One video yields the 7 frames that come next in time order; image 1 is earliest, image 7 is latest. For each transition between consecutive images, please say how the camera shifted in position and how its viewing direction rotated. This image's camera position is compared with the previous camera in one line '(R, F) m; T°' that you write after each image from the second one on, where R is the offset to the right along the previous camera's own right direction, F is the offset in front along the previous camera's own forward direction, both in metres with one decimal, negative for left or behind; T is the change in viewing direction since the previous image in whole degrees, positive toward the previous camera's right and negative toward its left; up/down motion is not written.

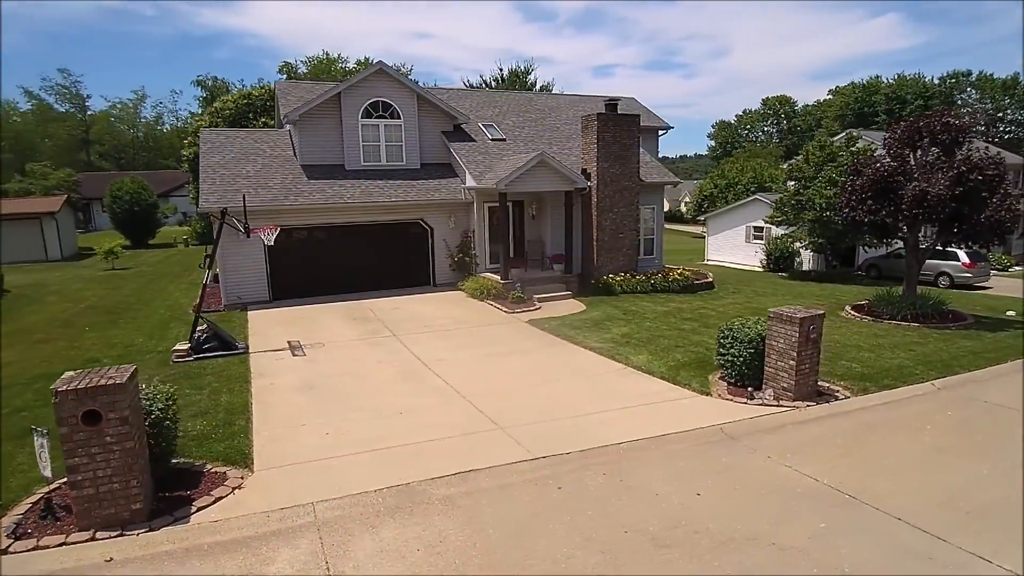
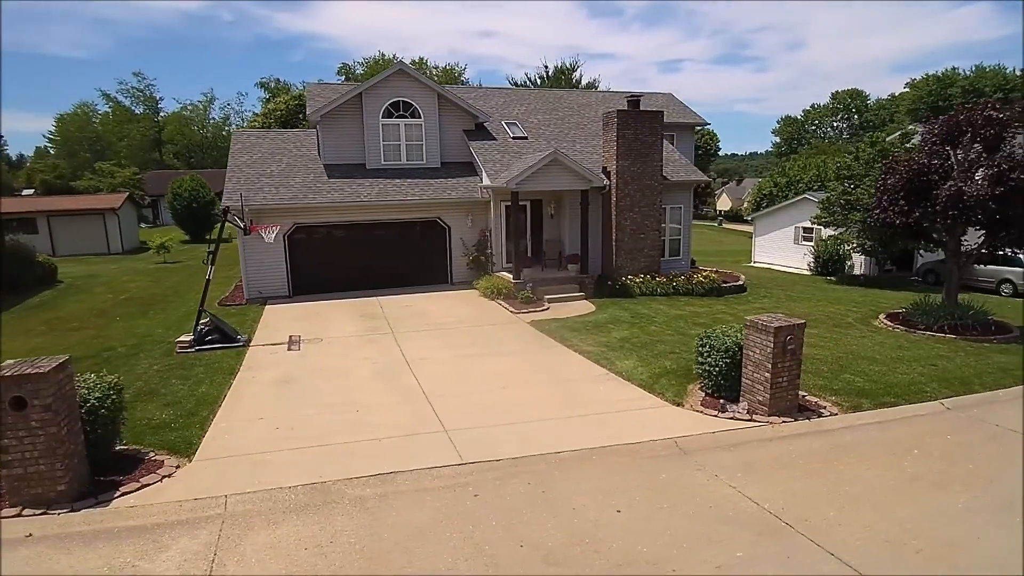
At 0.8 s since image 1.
(+1.3, +0.2) m; -6°
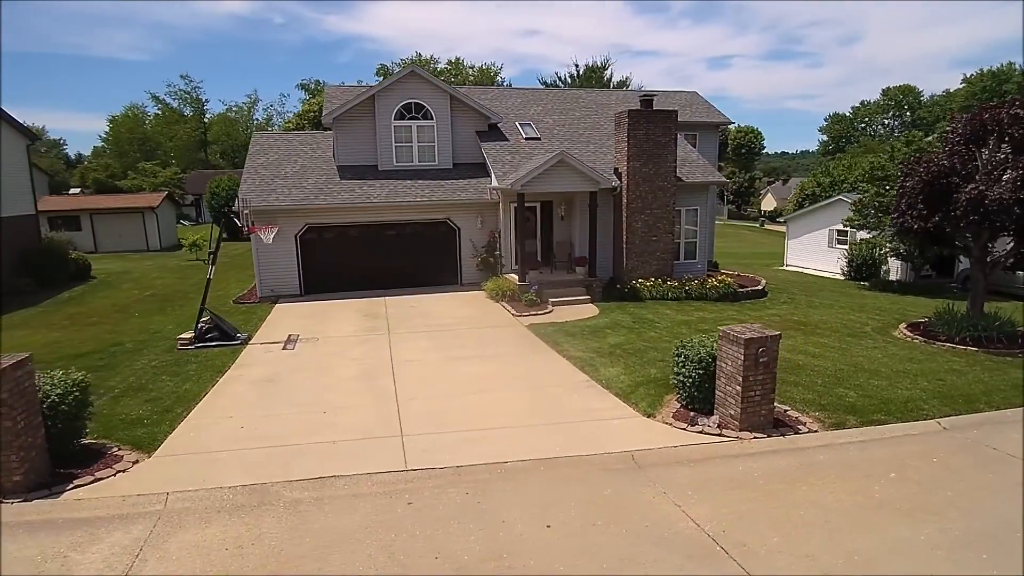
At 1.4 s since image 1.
(+0.9, +0.1) m; -4°
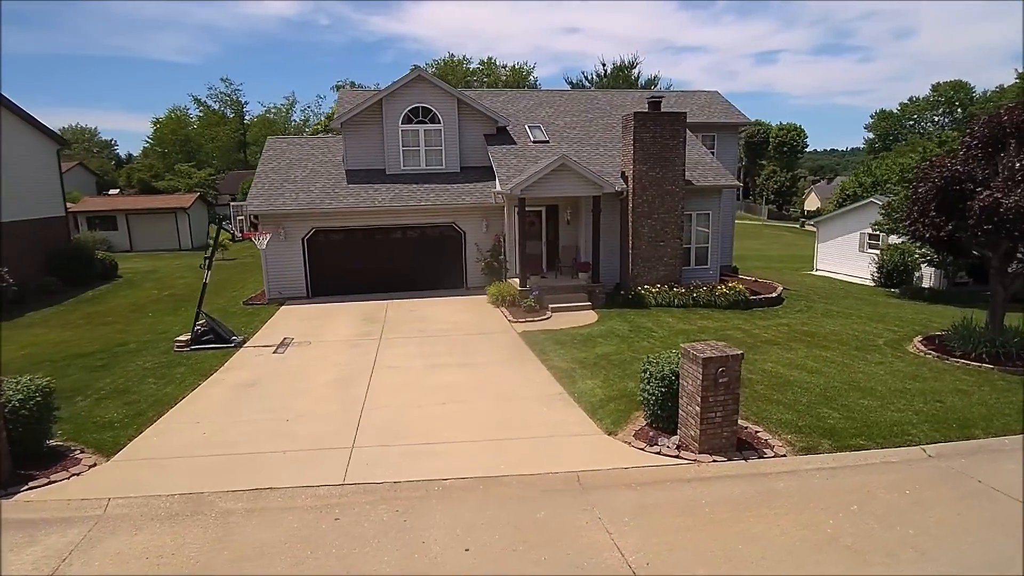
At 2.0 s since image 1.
(+1.0, +0.1) m; -4°
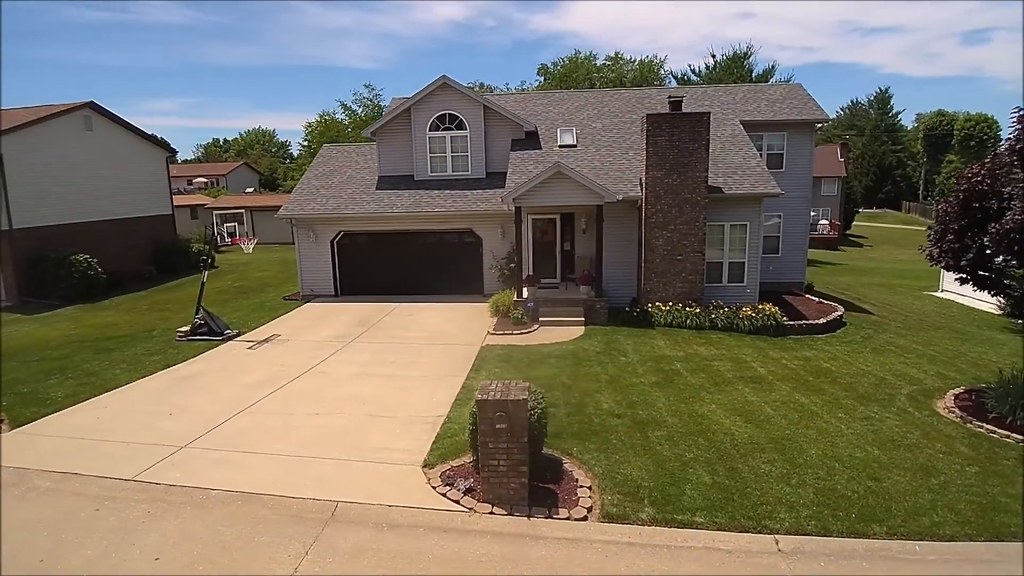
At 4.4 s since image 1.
(+3.8, +0.8) m; -16°
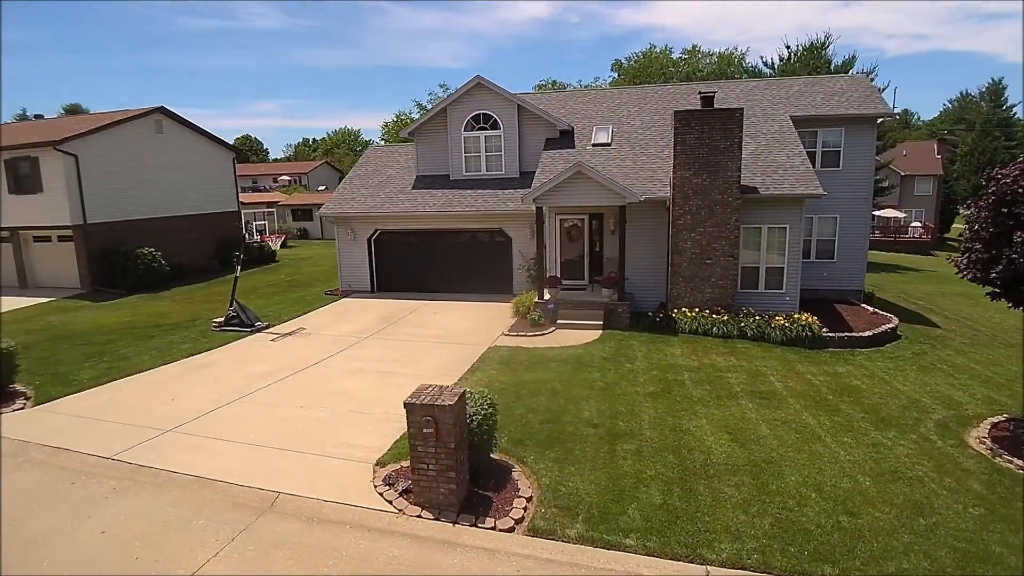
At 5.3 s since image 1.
(+1.5, +0.2) m; -8°
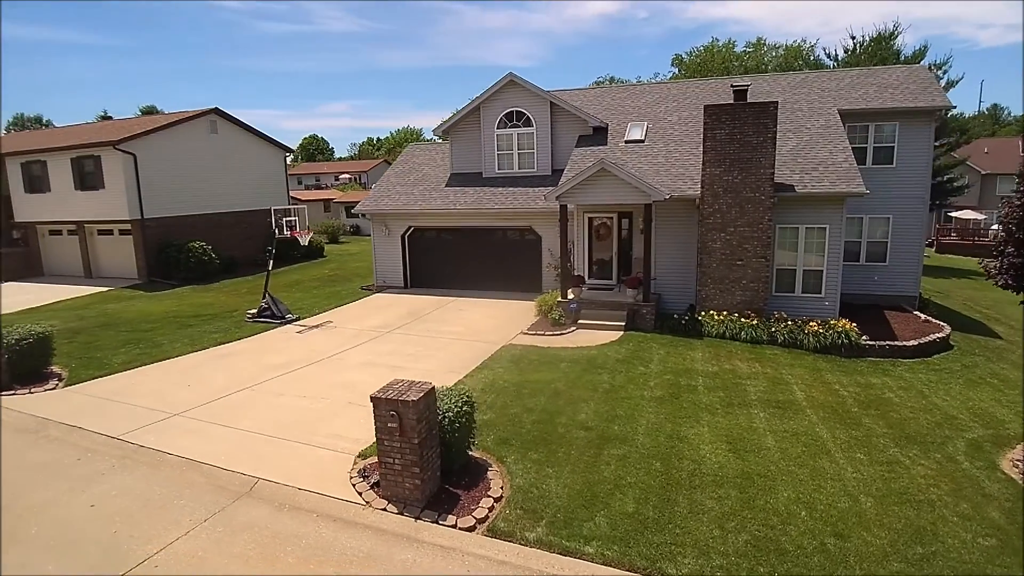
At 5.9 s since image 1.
(+0.9, +0.1) m; -6°
